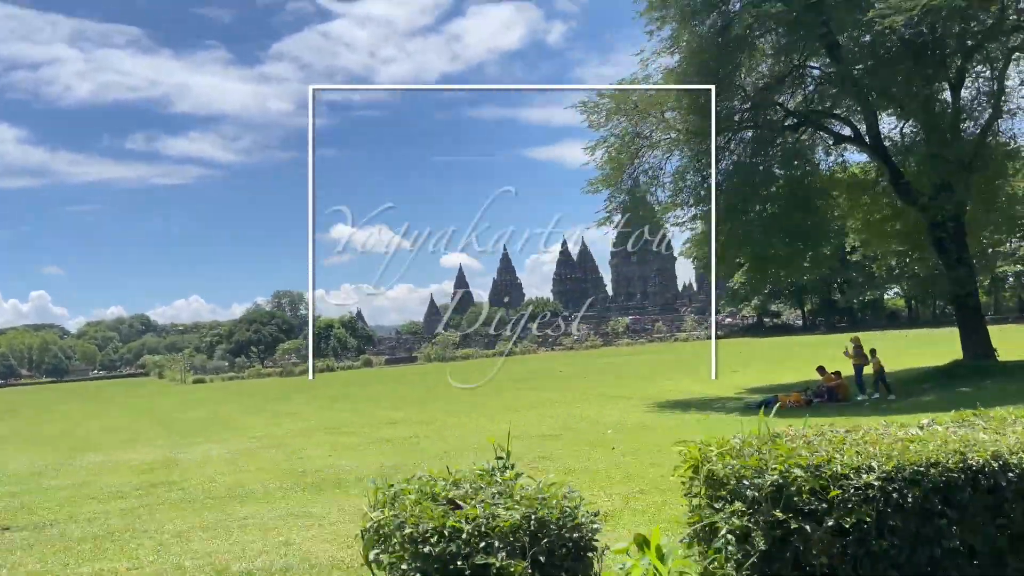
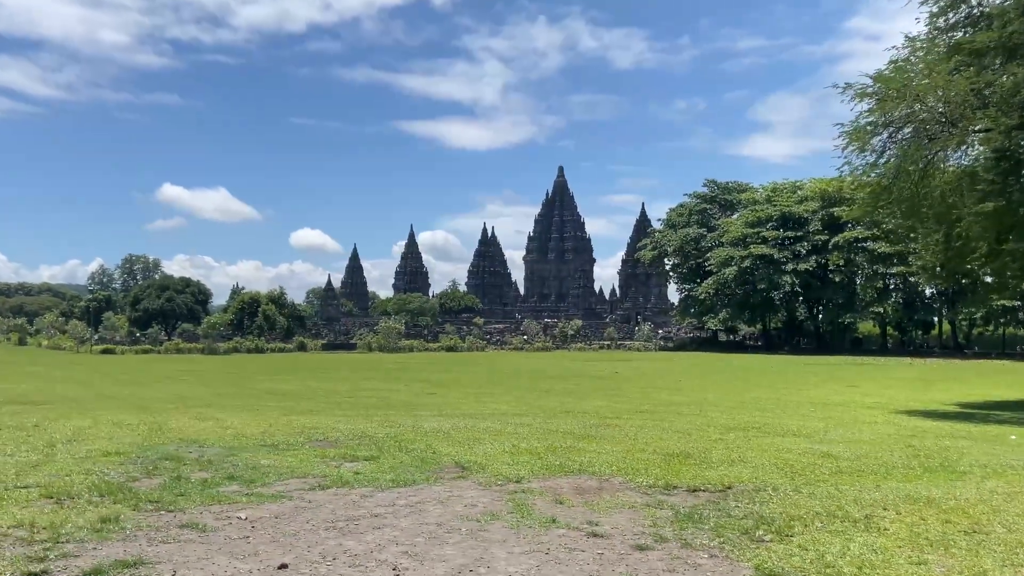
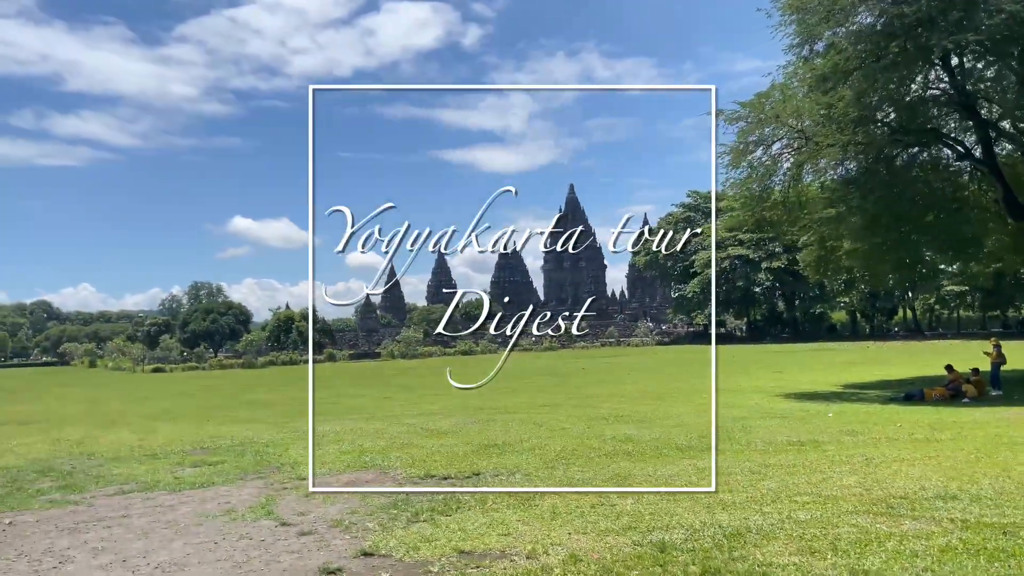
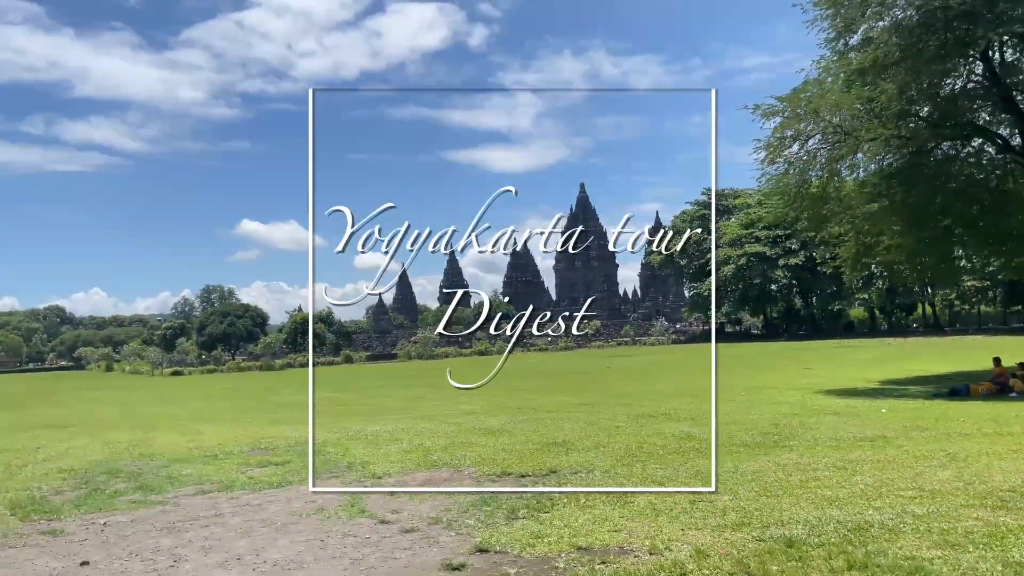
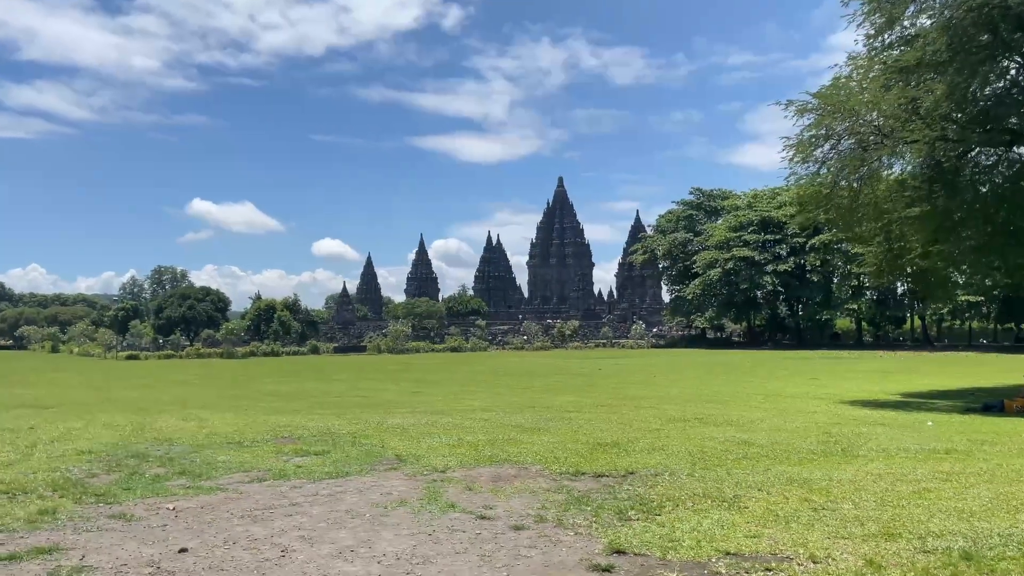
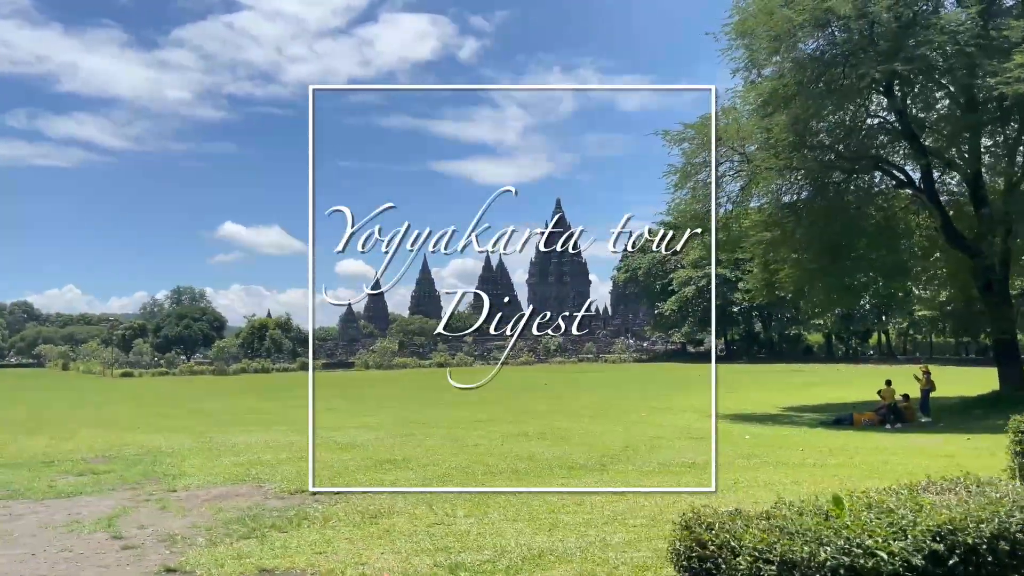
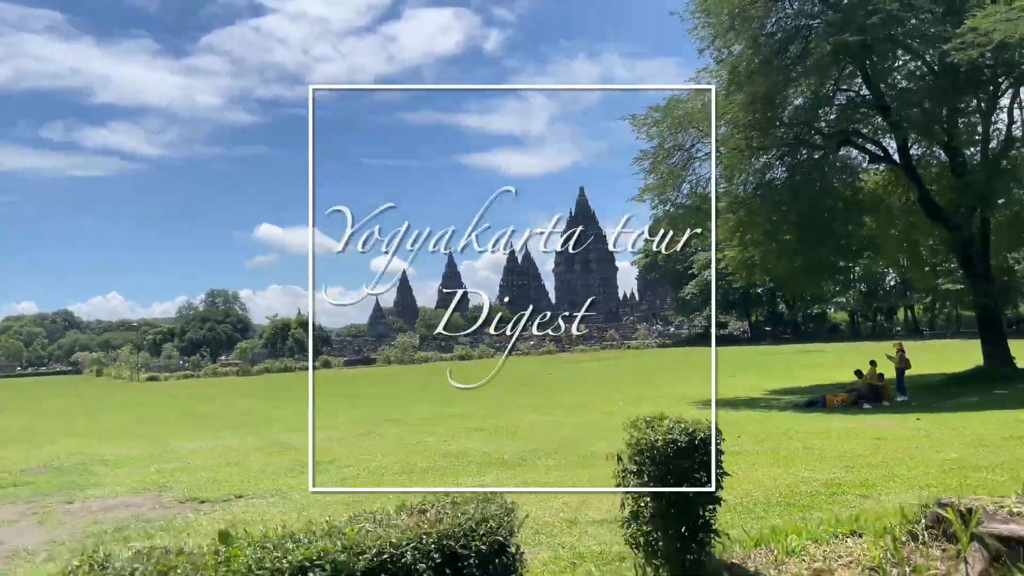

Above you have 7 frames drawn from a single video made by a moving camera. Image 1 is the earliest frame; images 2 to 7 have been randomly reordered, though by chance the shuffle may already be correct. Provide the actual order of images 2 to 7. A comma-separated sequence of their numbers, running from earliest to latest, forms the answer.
7, 6, 3, 4, 5, 2
